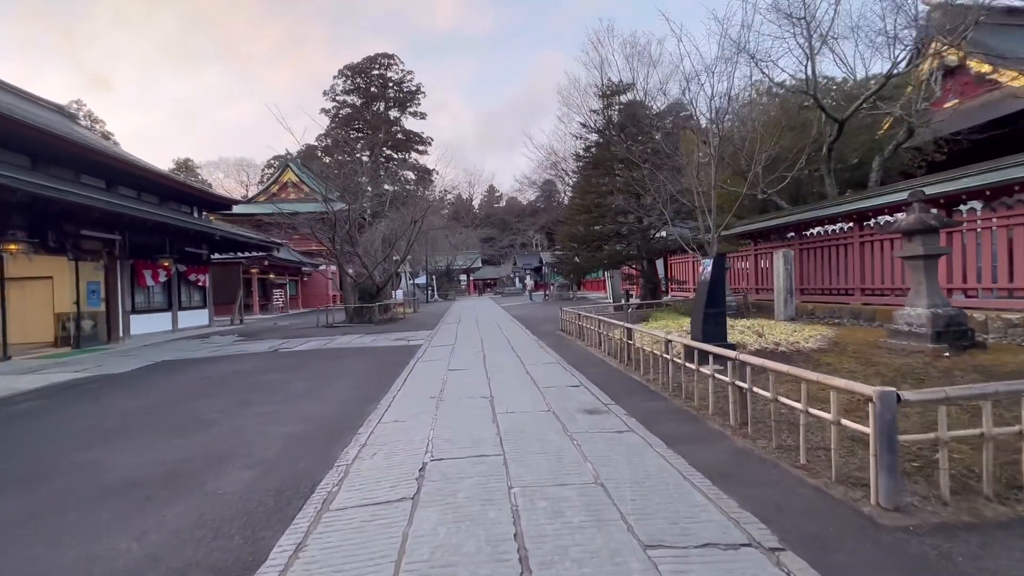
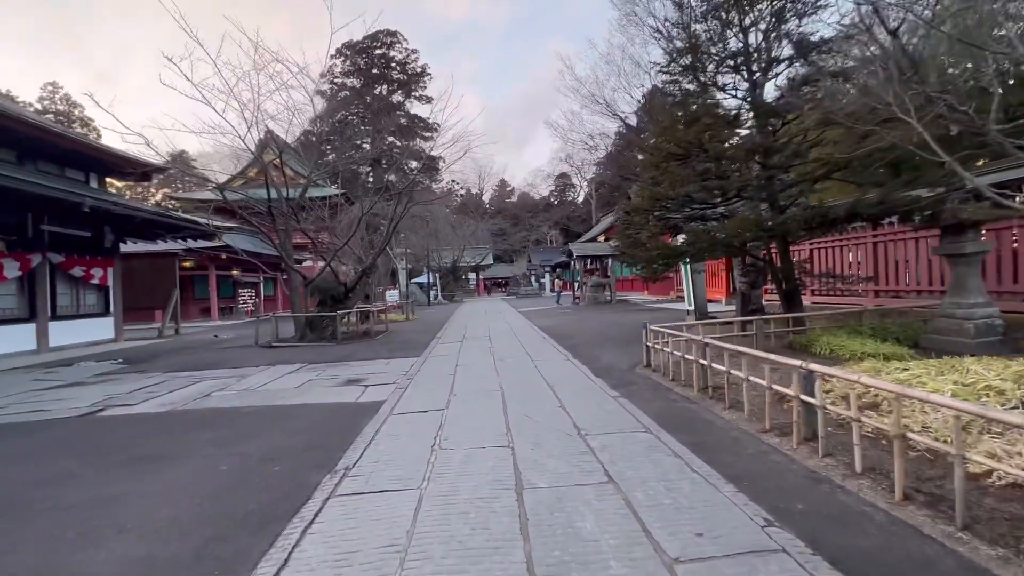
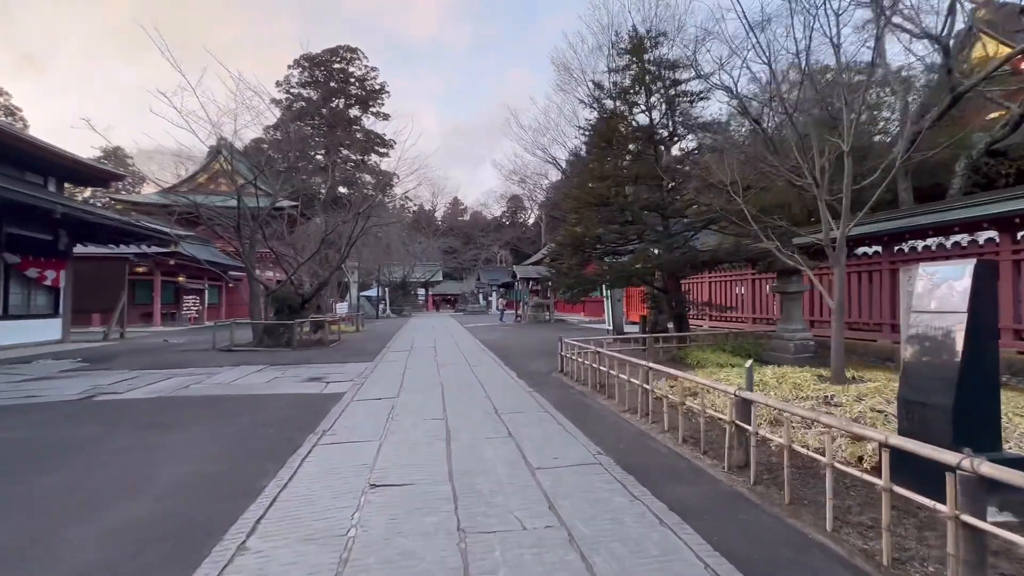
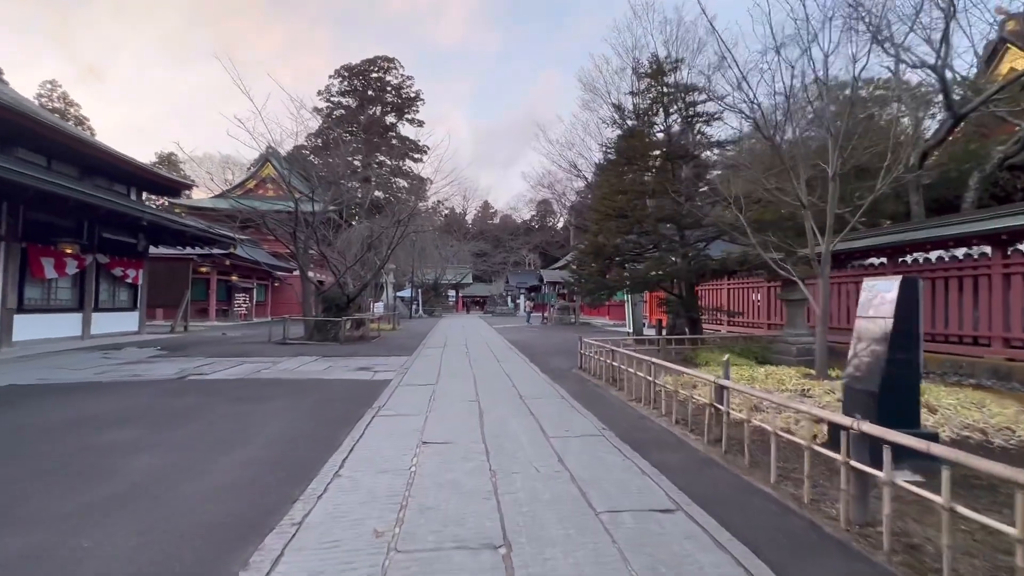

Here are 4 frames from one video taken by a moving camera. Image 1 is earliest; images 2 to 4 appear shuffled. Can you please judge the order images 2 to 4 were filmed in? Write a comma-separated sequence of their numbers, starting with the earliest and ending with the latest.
4, 3, 2
